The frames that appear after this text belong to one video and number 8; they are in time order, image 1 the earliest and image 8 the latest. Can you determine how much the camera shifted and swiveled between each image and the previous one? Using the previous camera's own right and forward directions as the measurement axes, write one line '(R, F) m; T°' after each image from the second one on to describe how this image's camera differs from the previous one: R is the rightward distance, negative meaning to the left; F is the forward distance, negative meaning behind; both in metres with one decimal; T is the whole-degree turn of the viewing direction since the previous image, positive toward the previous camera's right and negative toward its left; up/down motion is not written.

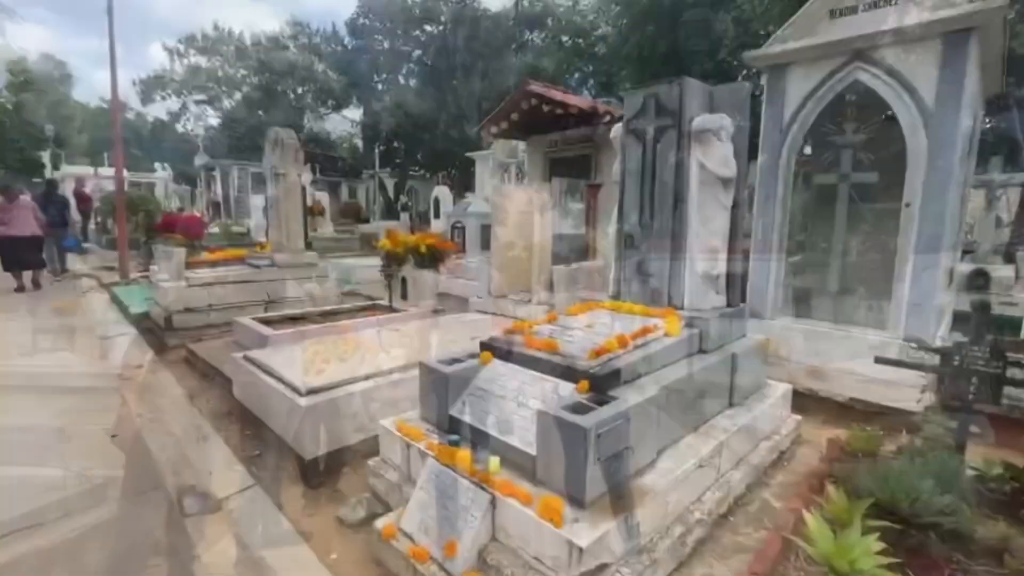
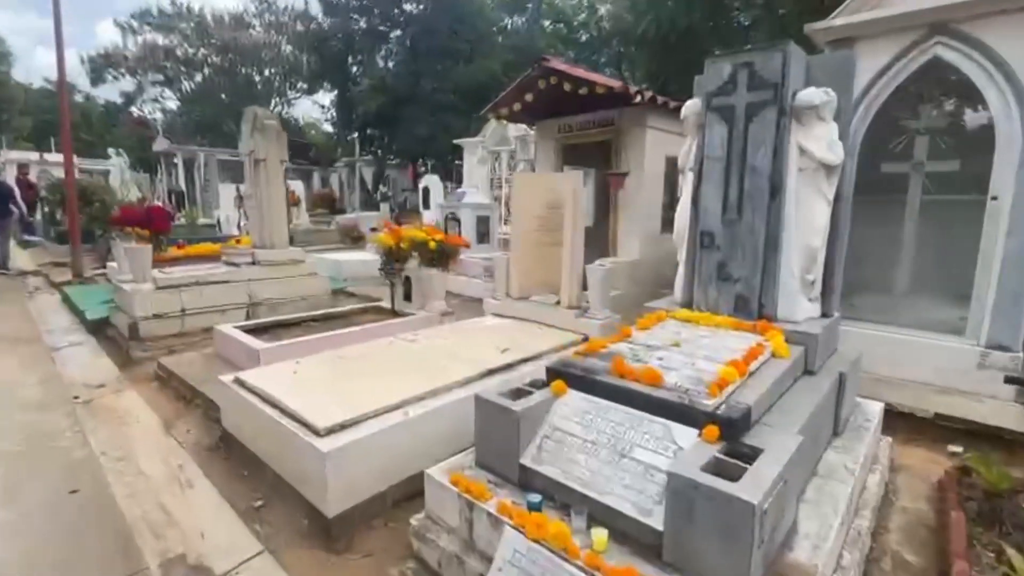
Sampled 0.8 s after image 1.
(-0.5, +0.6) m; +3°
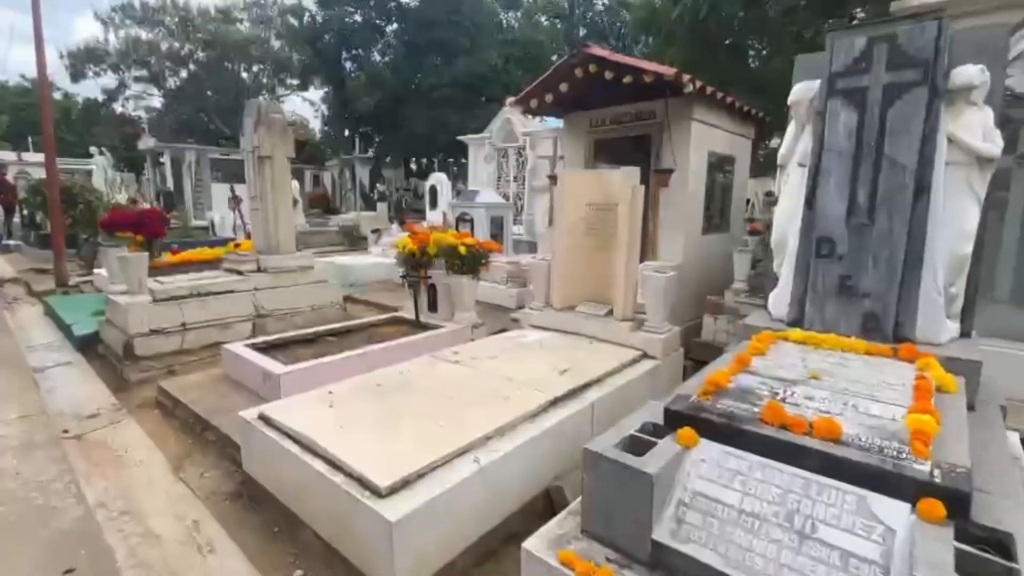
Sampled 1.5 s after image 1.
(-0.4, +0.4) m; +1°
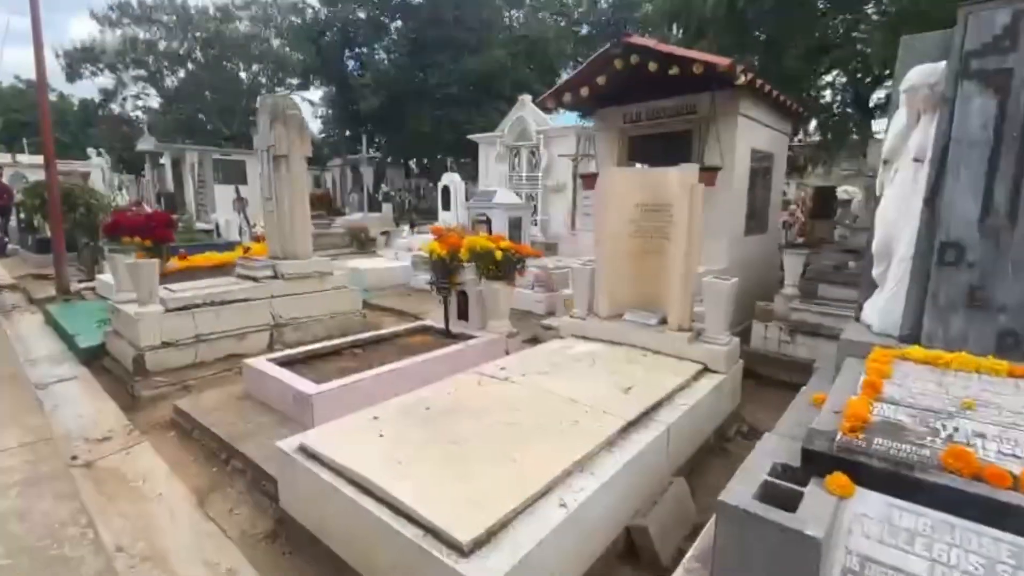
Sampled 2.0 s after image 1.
(-0.3, +0.3) m; 0°
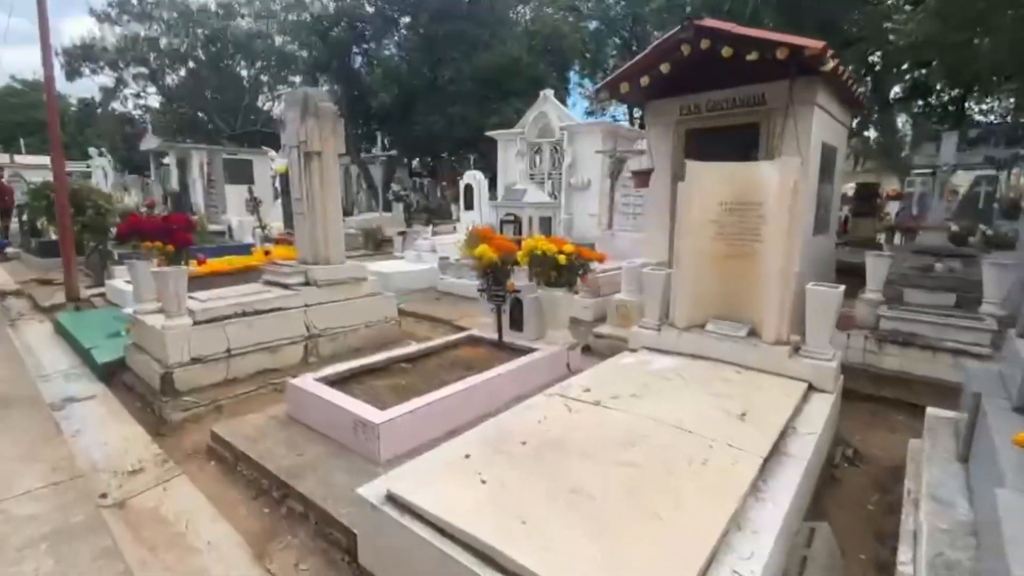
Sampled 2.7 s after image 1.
(-0.5, +0.4) m; 0°
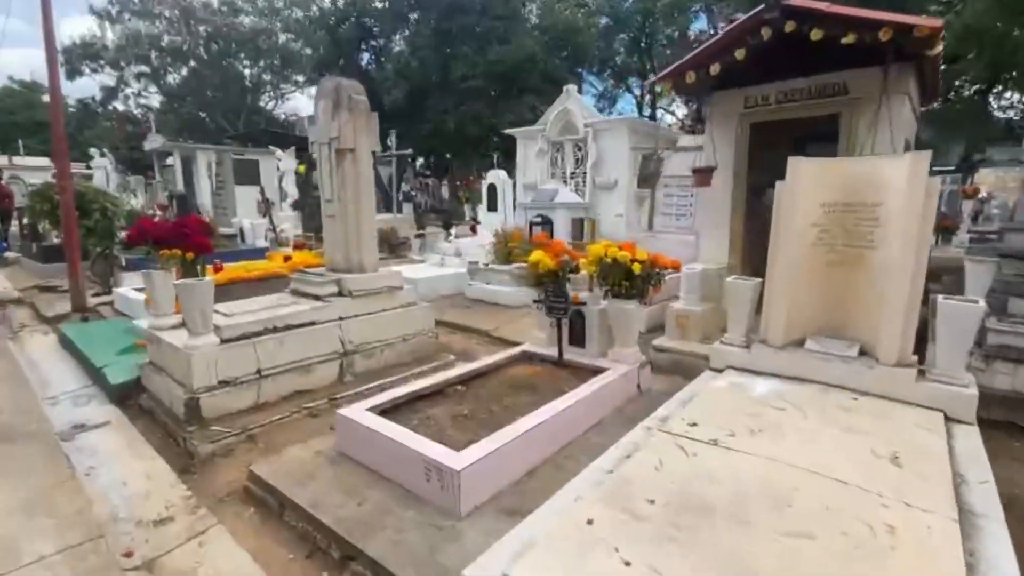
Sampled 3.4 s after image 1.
(-0.5, +0.4) m; 0°
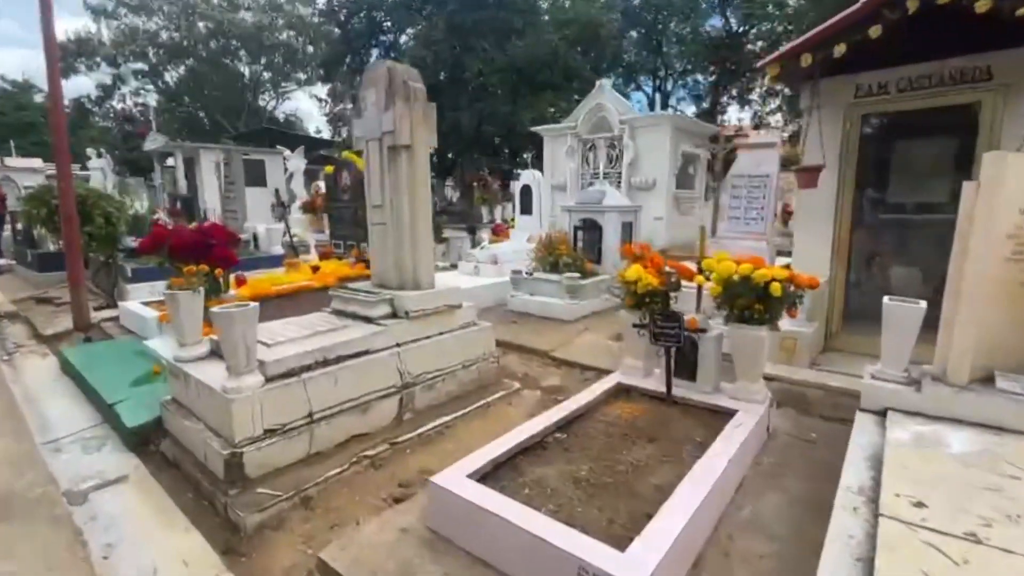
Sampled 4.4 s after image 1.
(-0.6, +0.6) m; 0°
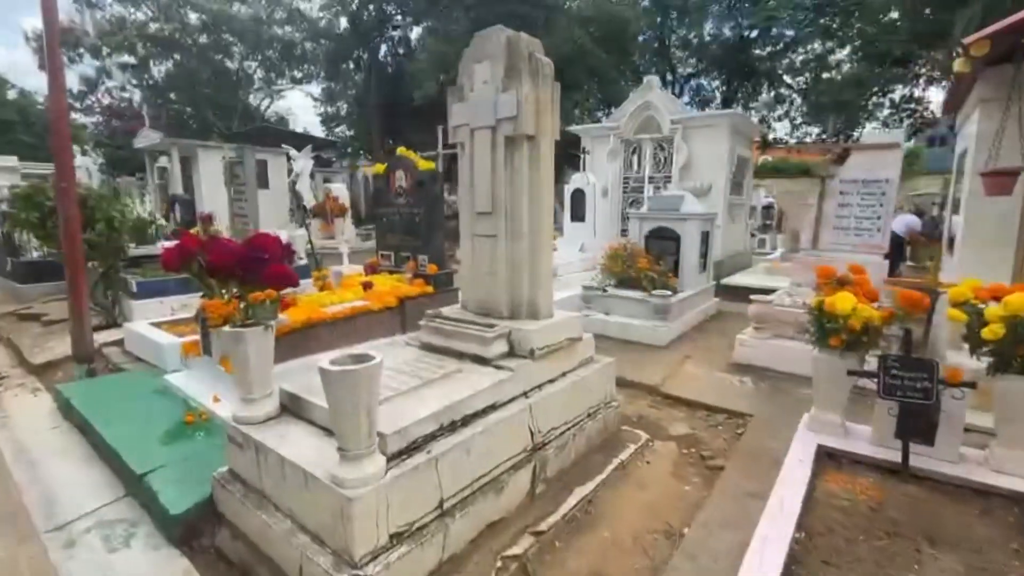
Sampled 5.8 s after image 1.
(-0.9, +0.8) m; +2°
